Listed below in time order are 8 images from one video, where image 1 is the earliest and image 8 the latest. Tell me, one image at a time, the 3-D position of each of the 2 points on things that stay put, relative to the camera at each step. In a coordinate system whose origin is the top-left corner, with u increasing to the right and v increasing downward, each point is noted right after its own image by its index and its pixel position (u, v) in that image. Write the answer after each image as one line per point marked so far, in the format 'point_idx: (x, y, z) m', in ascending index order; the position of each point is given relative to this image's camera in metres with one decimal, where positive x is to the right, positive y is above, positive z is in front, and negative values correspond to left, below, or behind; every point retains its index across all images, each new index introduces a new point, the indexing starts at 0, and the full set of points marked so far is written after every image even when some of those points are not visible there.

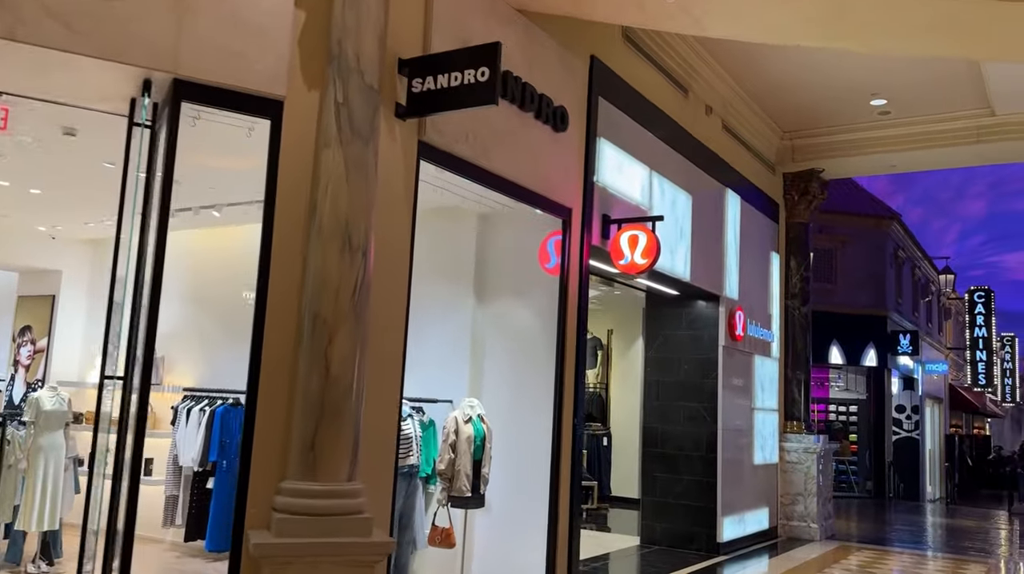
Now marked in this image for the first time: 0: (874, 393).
0: (+7.3, -2.2, +16.8) m
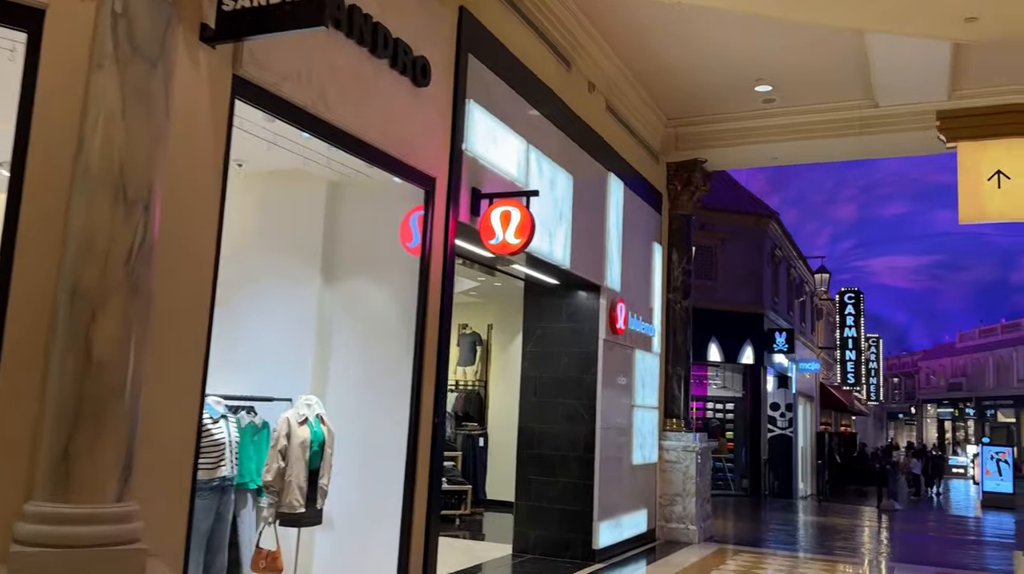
0: (+4.9, -2.1, +16.8) m
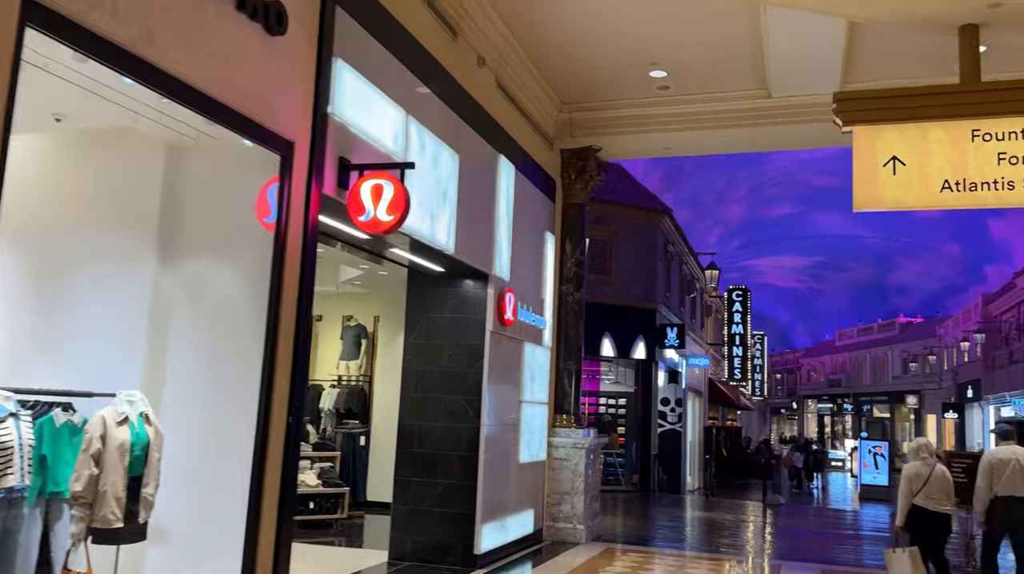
0: (+2.6, -2.0, +16.8) m
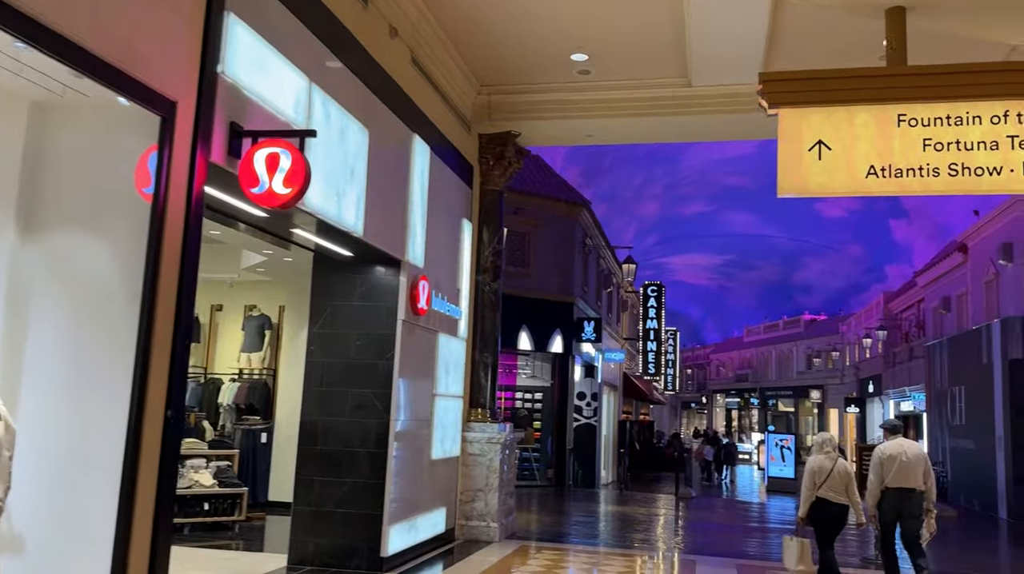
0: (+0.9, -1.9, +16.6) m
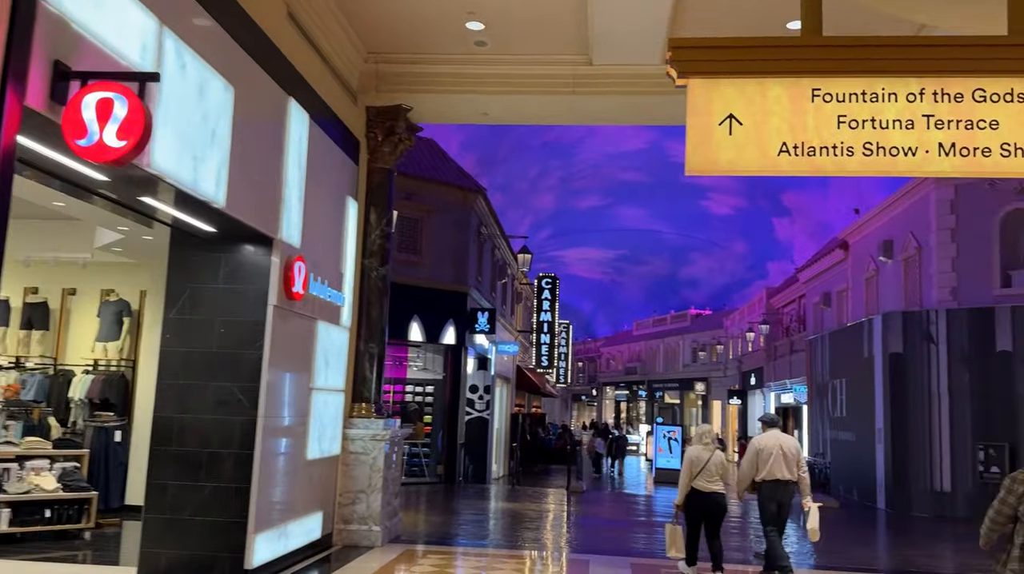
0: (-1.2, -1.7, +16.0) m
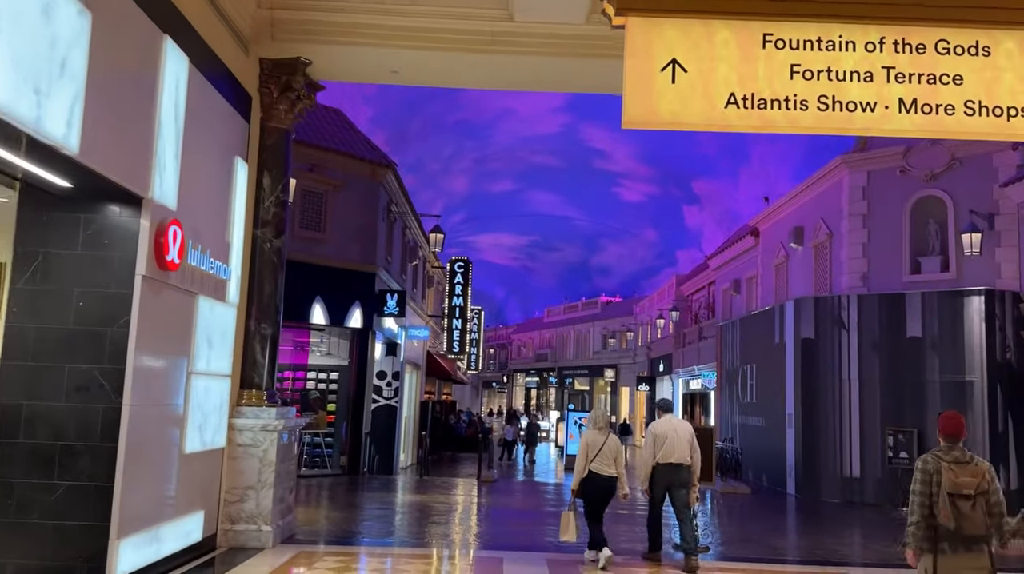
0: (-2.8, -1.3, +15.1) m
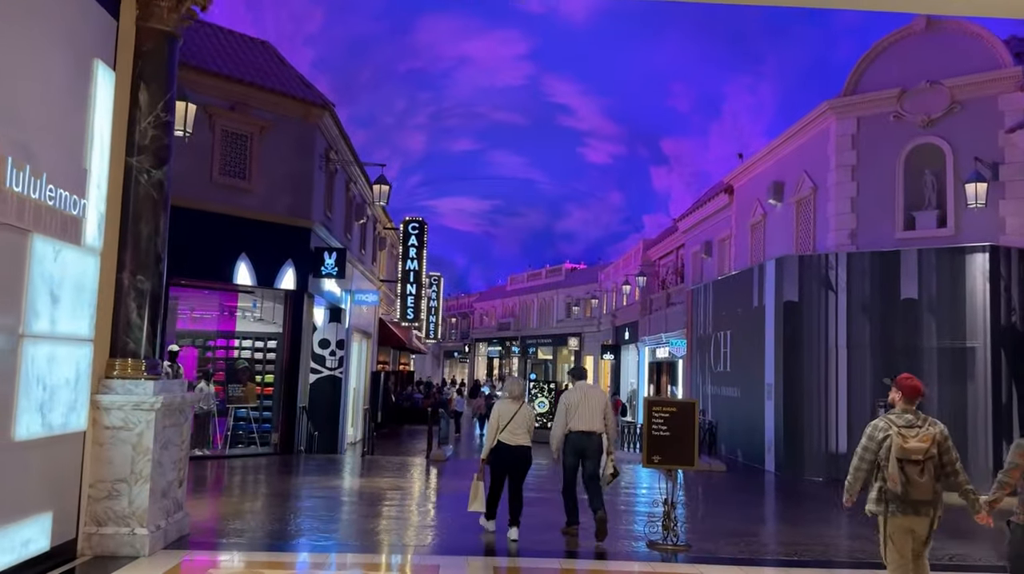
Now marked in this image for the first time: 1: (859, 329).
0: (-3.6, -0.6, +13.4) m
1: (+5.2, -0.6, +12.3) m
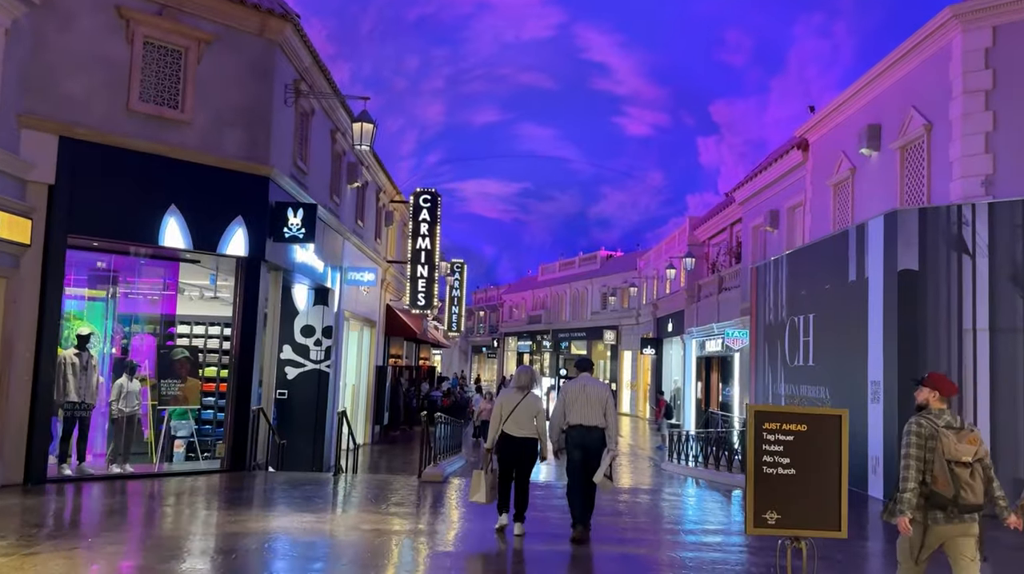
0: (-3.3, -0.2, +10.5) m
1: (+5.4, -0.2, +9.0) m
